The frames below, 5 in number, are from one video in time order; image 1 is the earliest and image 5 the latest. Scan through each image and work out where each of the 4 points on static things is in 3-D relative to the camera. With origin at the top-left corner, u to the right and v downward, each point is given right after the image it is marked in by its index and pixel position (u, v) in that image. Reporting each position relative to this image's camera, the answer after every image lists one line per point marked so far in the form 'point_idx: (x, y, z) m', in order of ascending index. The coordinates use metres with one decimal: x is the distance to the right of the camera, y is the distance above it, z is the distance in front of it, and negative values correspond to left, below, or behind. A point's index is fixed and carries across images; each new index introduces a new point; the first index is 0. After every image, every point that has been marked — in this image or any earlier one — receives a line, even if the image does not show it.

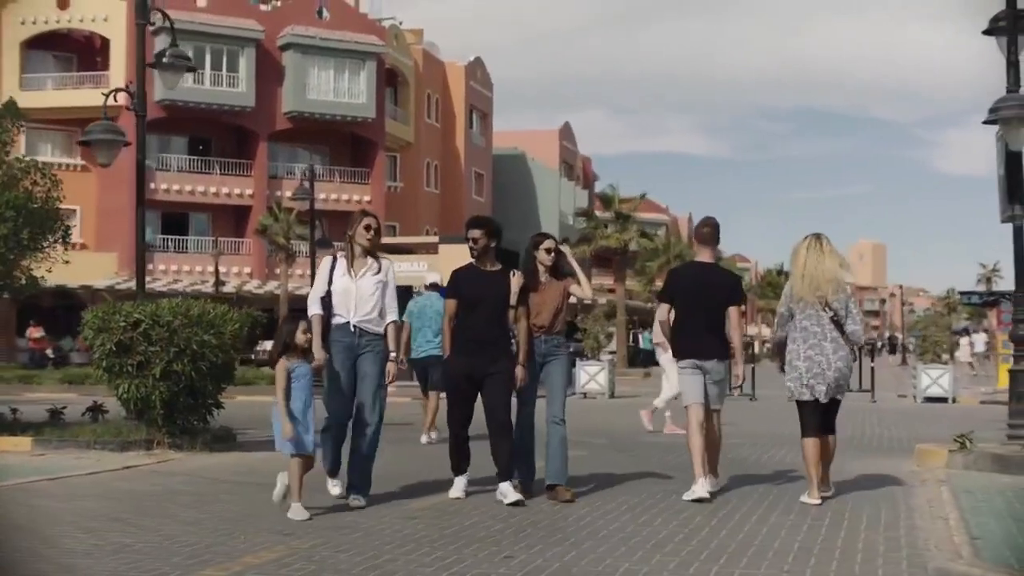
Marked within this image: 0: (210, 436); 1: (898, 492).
0: (-2.9, -1.4, +13.1) m
1: (+2.7, -1.5, +9.6) m
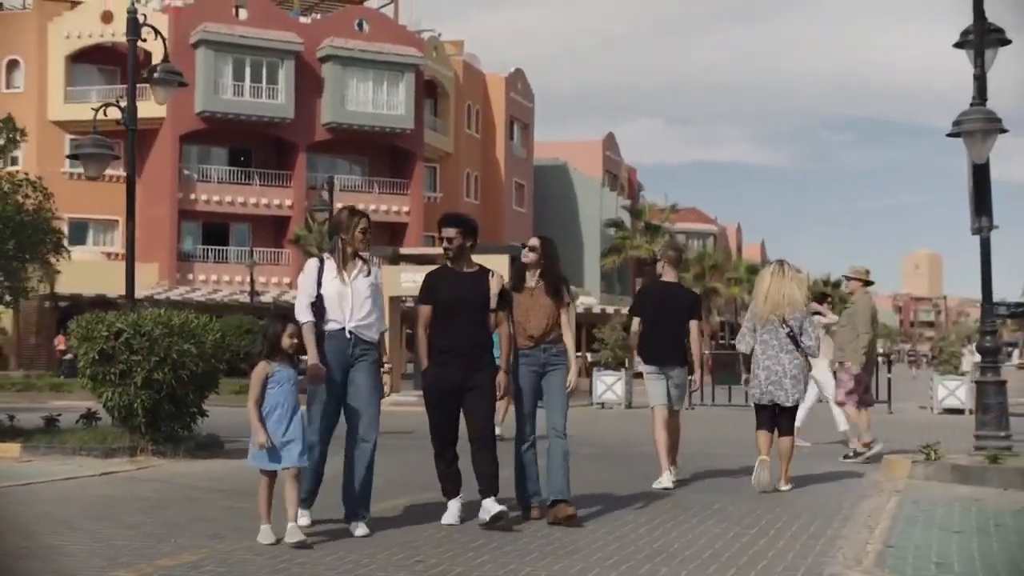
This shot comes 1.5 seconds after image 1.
0: (-3.1, -1.5, +13.4) m
1: (+2.4, -1.5, +9.6) m
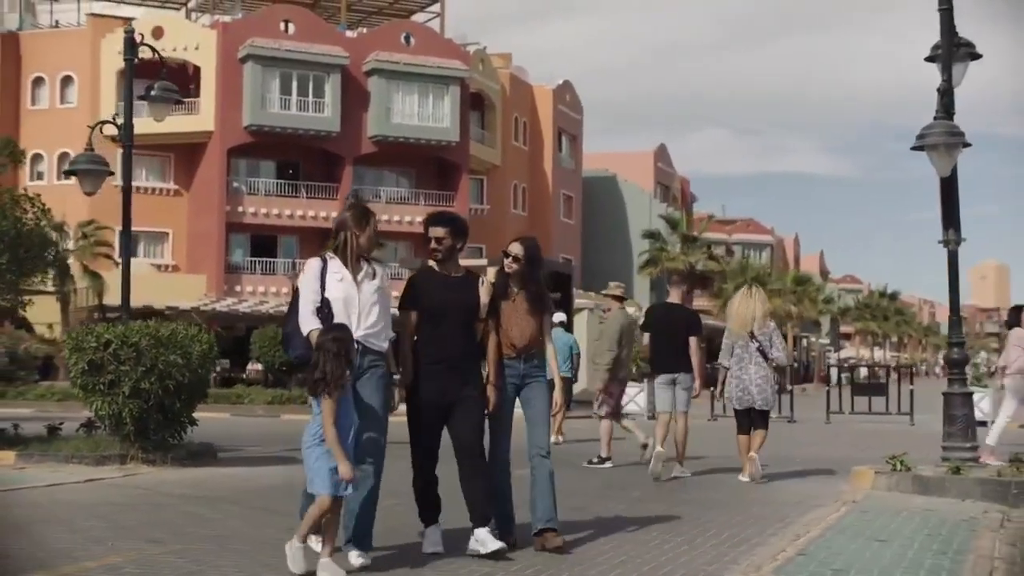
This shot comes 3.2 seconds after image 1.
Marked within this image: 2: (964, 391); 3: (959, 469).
0: (-3.3, -1.6, +13.7) m
1: (+2.1, -1.6, +9.8) m
2: (+3.9, -0.9, +11.6) m
3: (+3.7, -1.5, +11.1) m
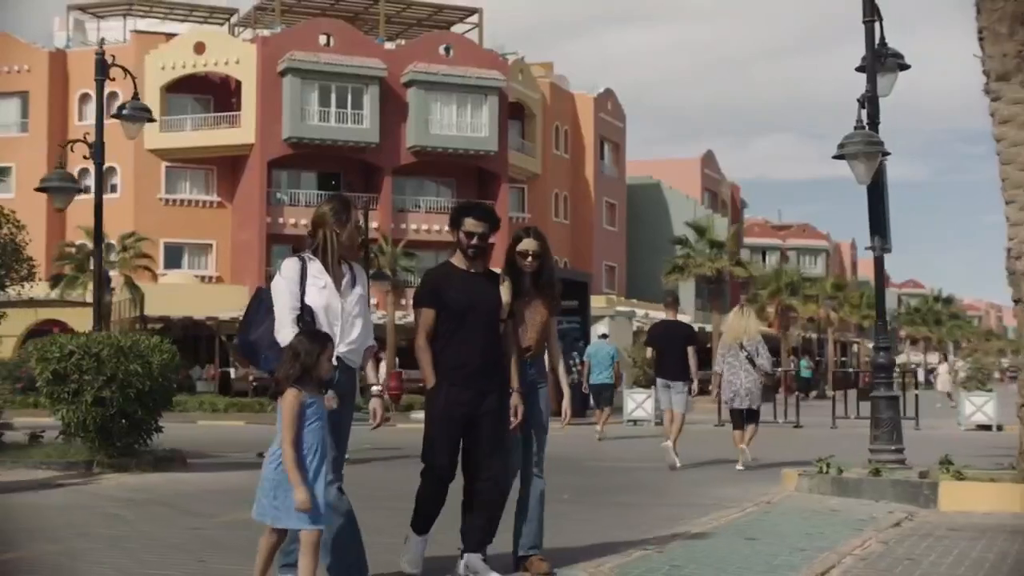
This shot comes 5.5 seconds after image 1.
0: (-3.8, -1.8, +14.3) m
1: (+1.4, -1.7, +10.1) m
2: (+3.3, -0.9, +11.9) m
3: (+3.1, -1.5, +11.3) m
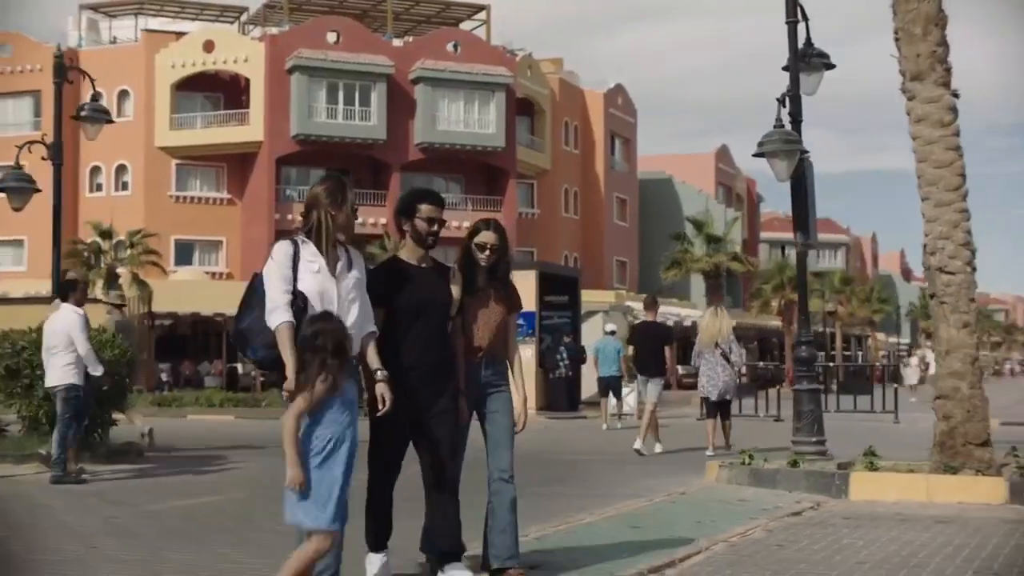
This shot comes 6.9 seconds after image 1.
0: (-4.4, -1.7, +14.6) m
1: (+0.8, -1.7, +10.4) m
2: (+2.7, -0.9, +12.1) m
3: (+2.4, -1.5, +11.6) m
